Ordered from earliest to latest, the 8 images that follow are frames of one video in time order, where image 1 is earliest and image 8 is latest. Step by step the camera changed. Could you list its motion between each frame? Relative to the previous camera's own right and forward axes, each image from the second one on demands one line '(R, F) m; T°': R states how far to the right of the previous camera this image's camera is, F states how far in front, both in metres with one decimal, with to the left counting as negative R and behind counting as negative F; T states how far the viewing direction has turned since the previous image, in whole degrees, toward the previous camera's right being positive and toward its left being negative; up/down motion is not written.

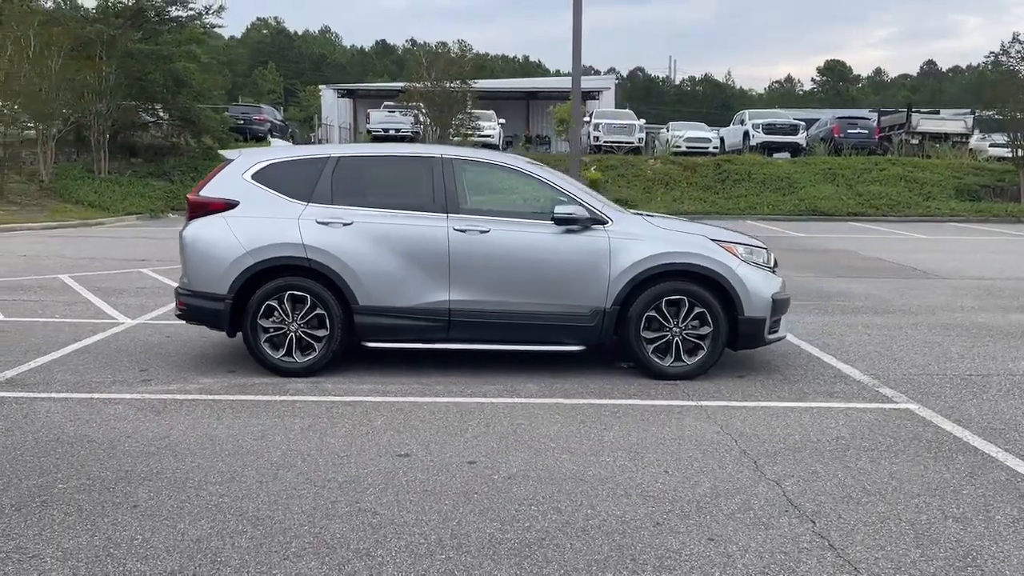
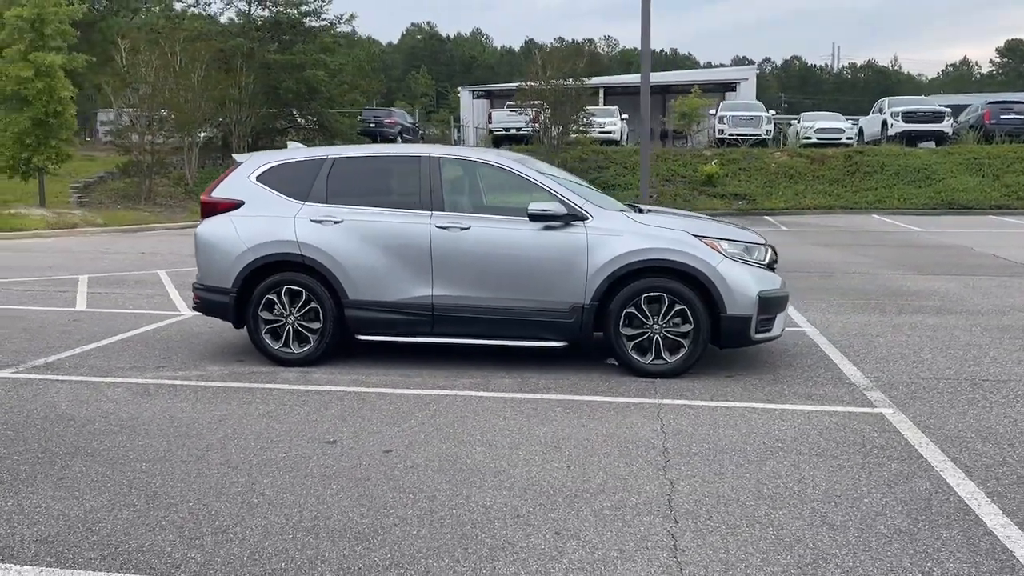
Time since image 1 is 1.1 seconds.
(+1.4, 0.0) m; -10°
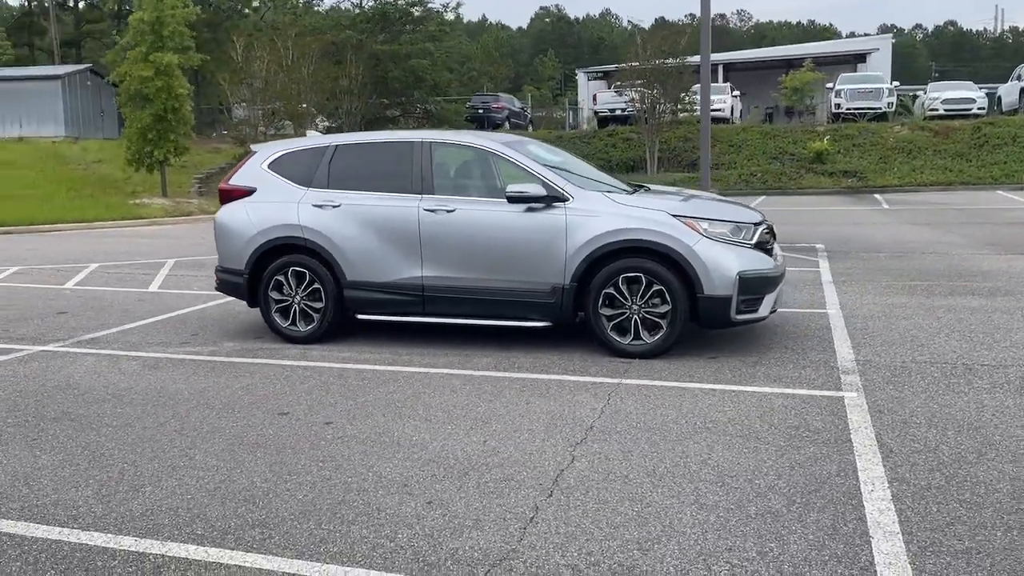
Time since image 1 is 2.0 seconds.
(+1.2, 0.0) m; -9°
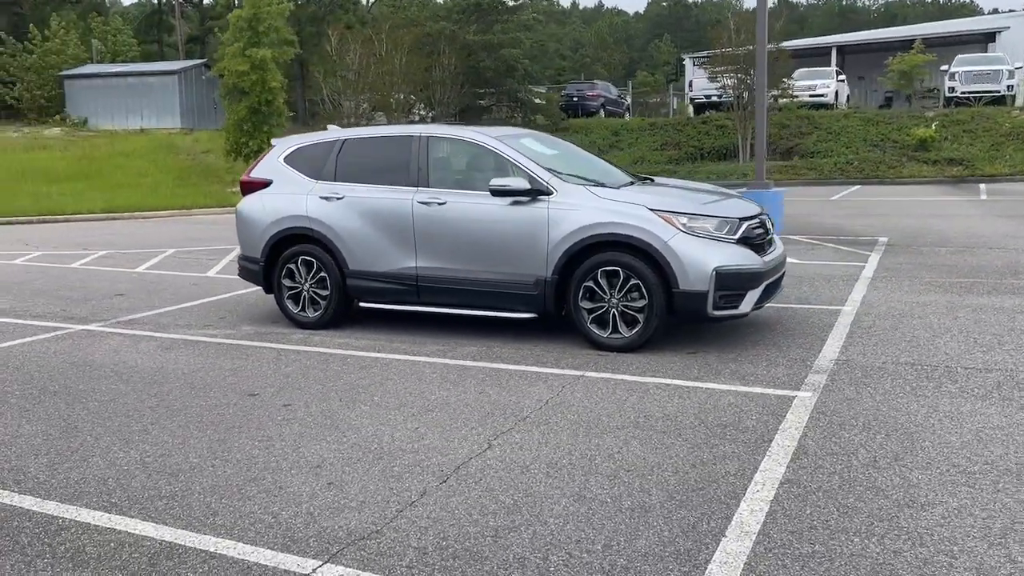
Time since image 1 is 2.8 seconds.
(+1.1, -0.1) m; -7°
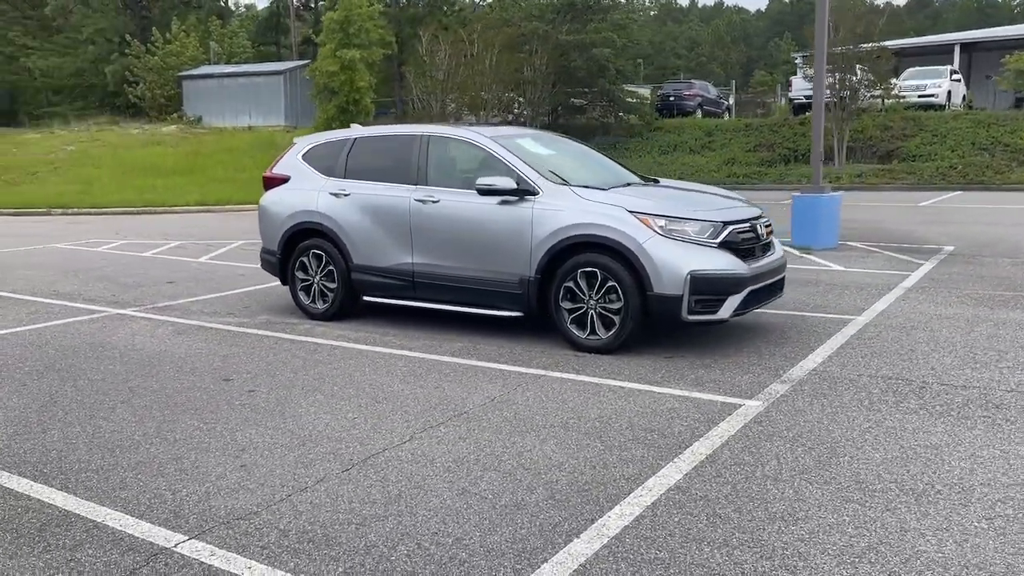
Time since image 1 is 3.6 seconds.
(+1.0, 0.0) m; -7°
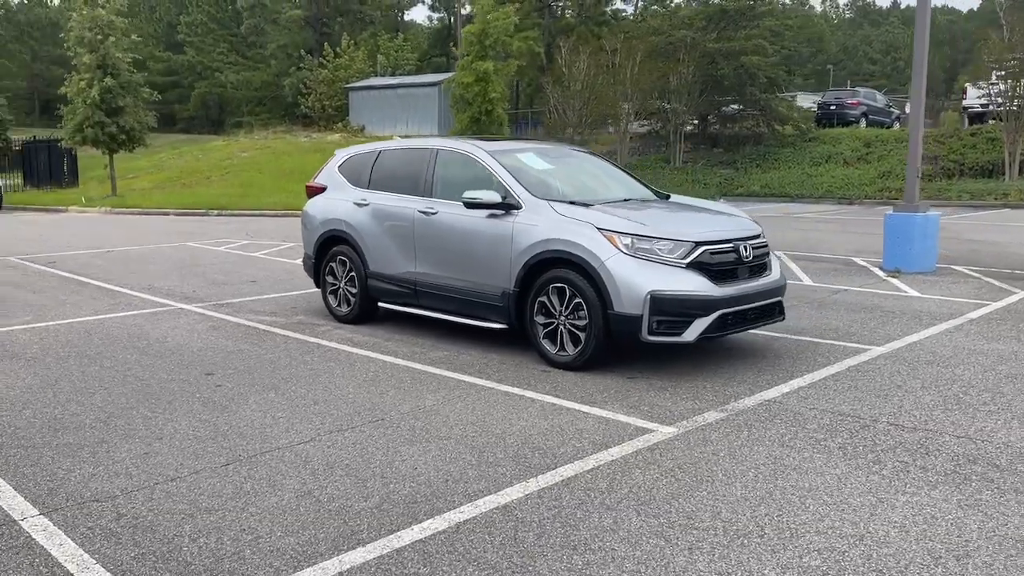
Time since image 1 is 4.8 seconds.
(+1.6, +0.1) m; -11°
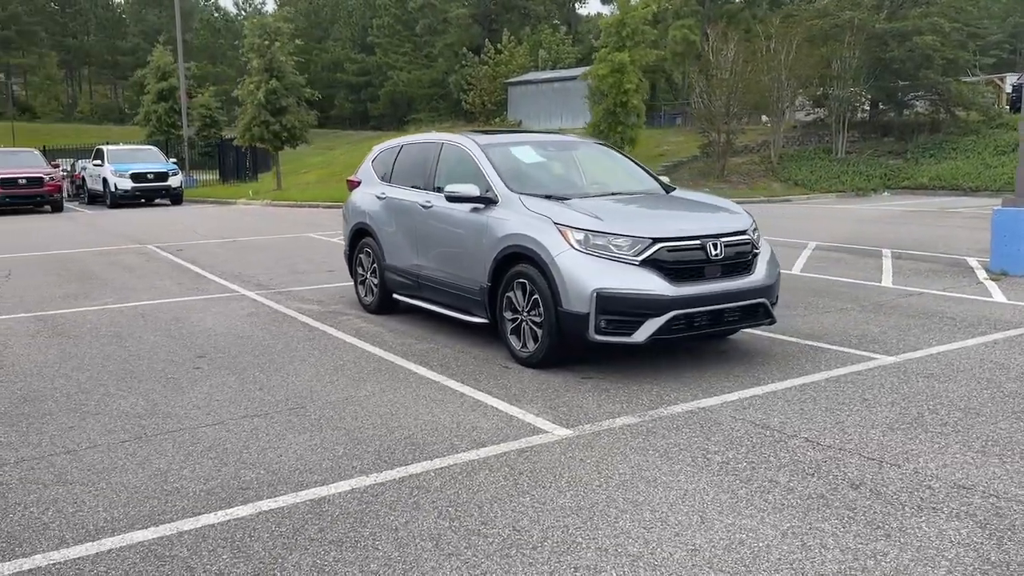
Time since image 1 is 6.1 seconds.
(+1.7, +0.2) m; -12°
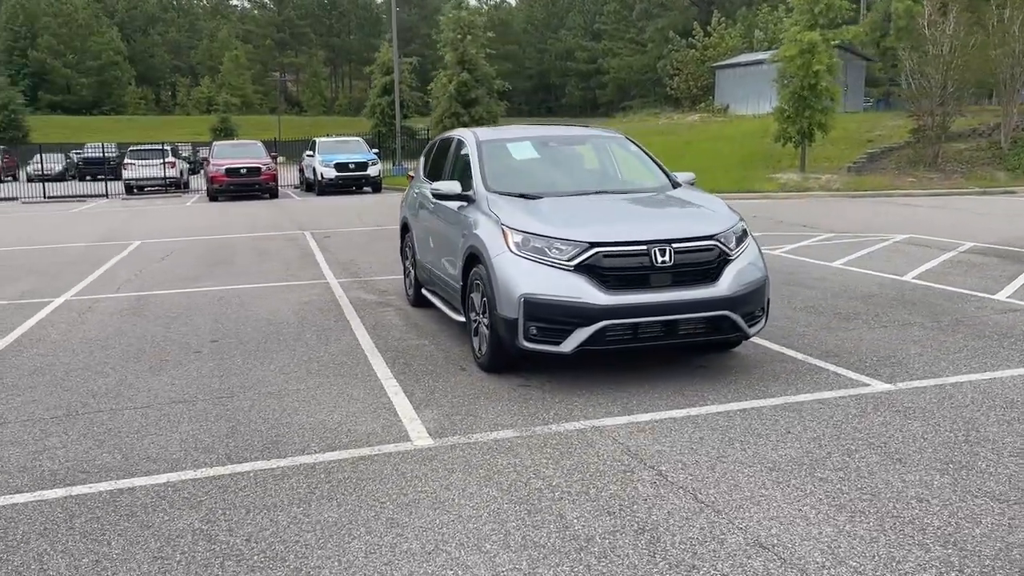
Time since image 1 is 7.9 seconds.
(+2.1, +0.4) m; -15°
